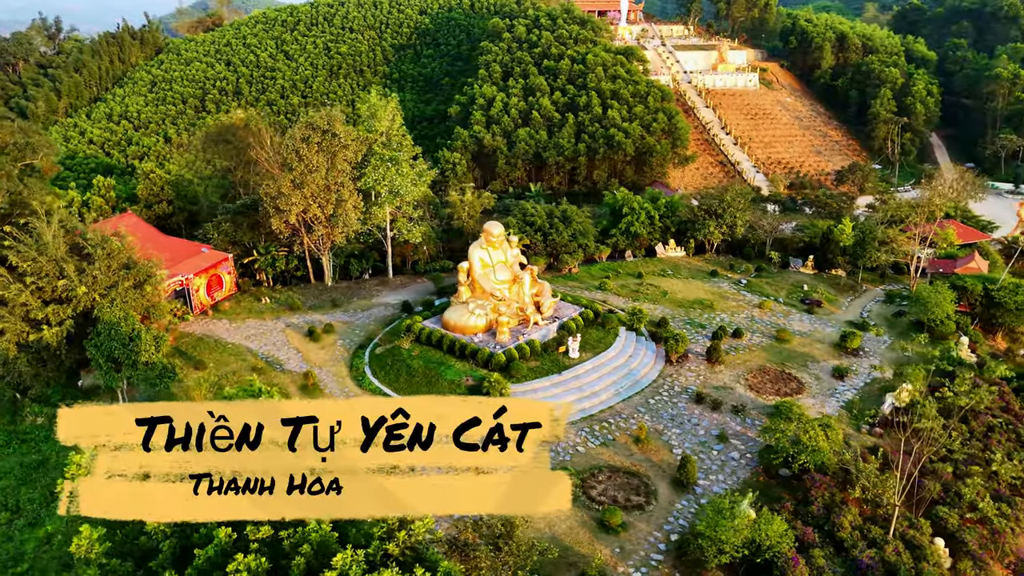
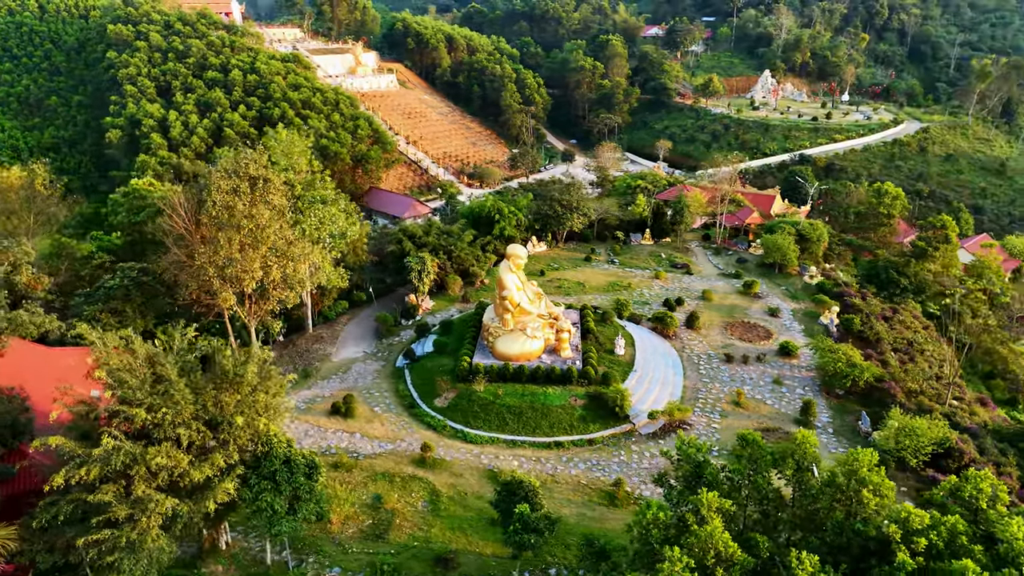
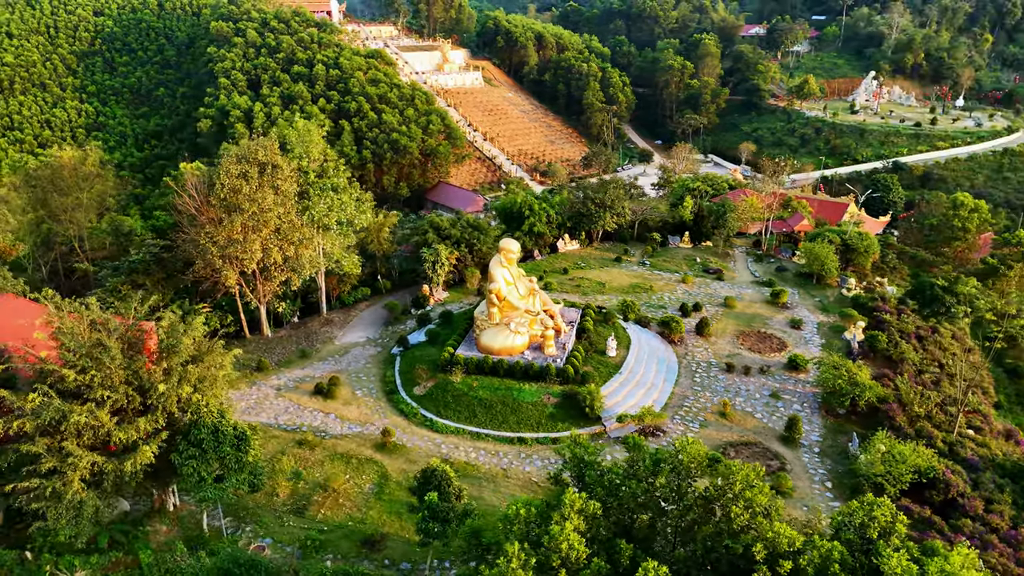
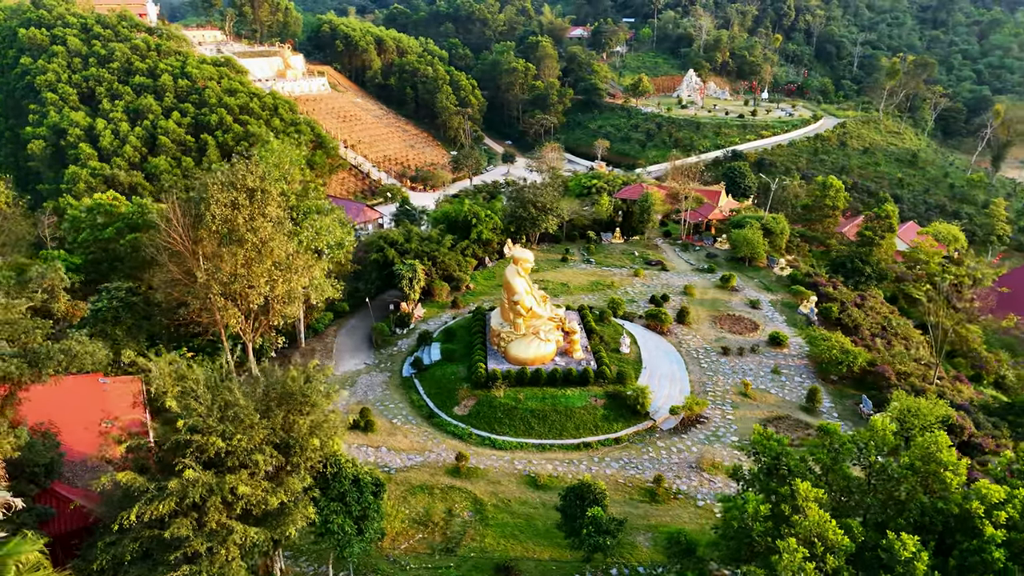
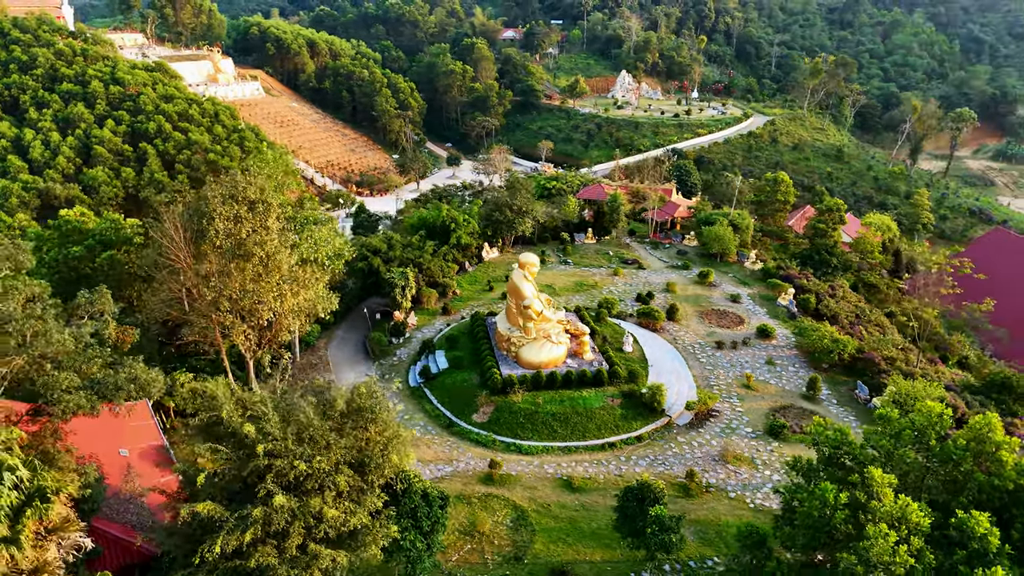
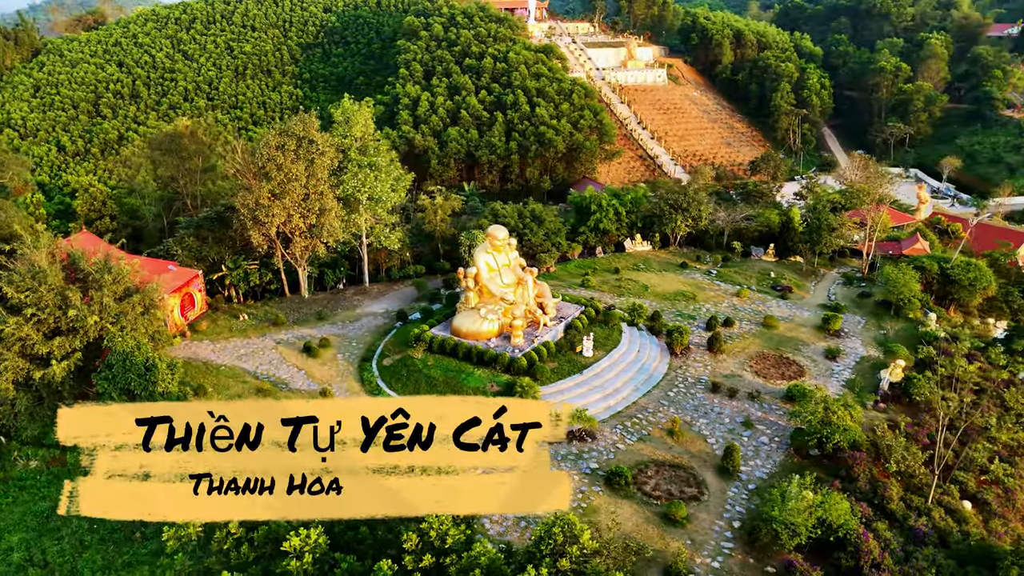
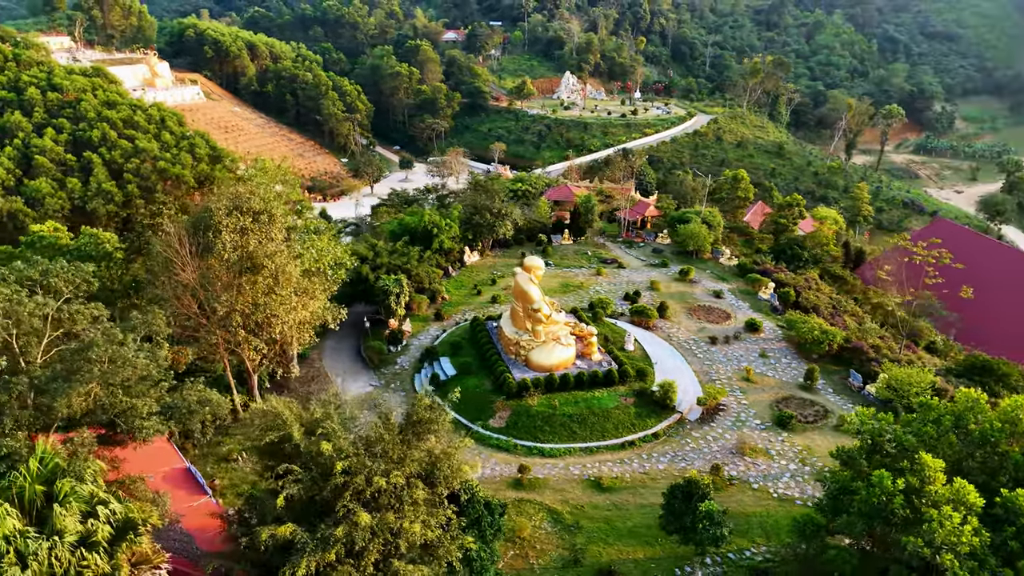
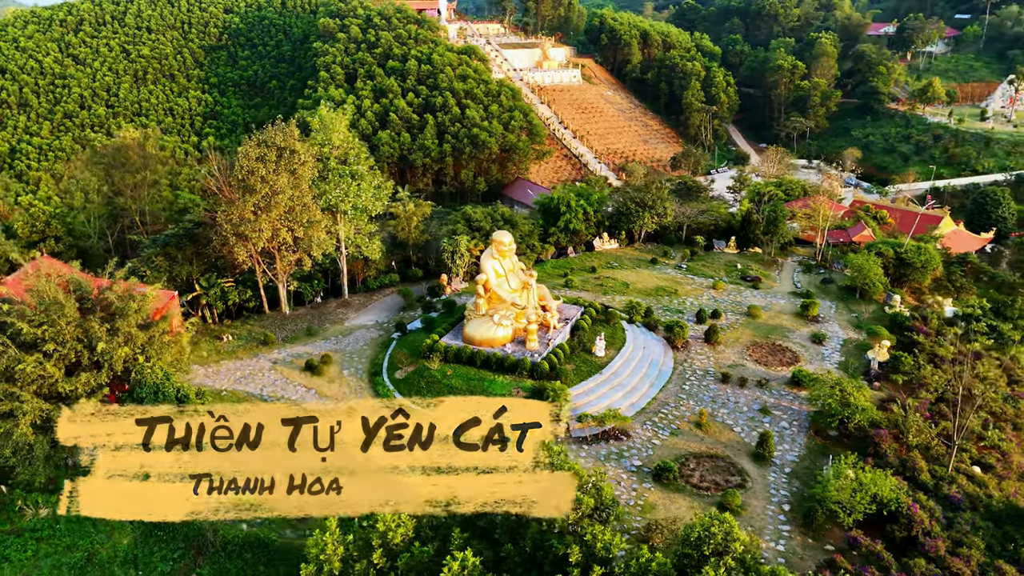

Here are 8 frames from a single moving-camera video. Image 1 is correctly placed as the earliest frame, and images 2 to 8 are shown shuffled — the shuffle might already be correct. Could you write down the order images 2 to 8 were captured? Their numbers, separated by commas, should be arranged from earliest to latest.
6, 8, 3, 2, 4, 5, 7
